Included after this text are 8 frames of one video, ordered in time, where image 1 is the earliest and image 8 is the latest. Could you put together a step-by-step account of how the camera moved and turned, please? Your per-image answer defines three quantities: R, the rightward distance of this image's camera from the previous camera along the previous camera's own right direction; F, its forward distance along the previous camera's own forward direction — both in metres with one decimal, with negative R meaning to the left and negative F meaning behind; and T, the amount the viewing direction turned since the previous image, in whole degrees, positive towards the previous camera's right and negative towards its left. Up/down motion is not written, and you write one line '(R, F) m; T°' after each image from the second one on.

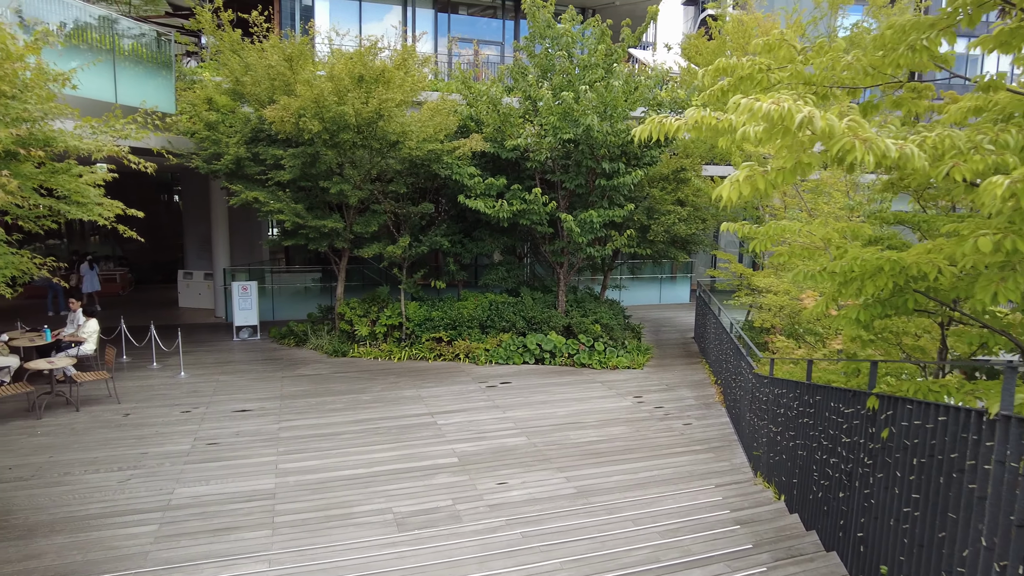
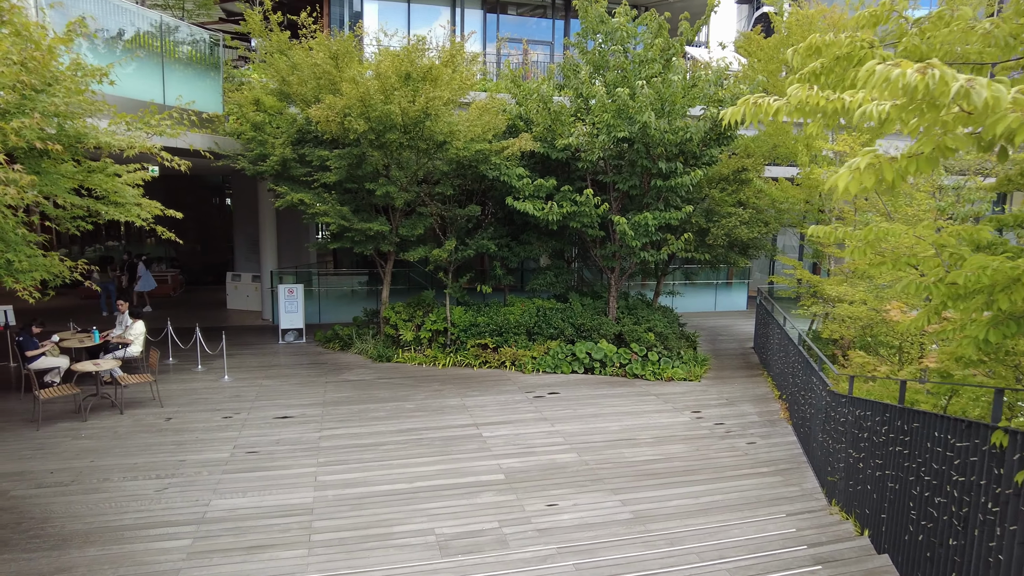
(-0.1, +0.5) m; -4°
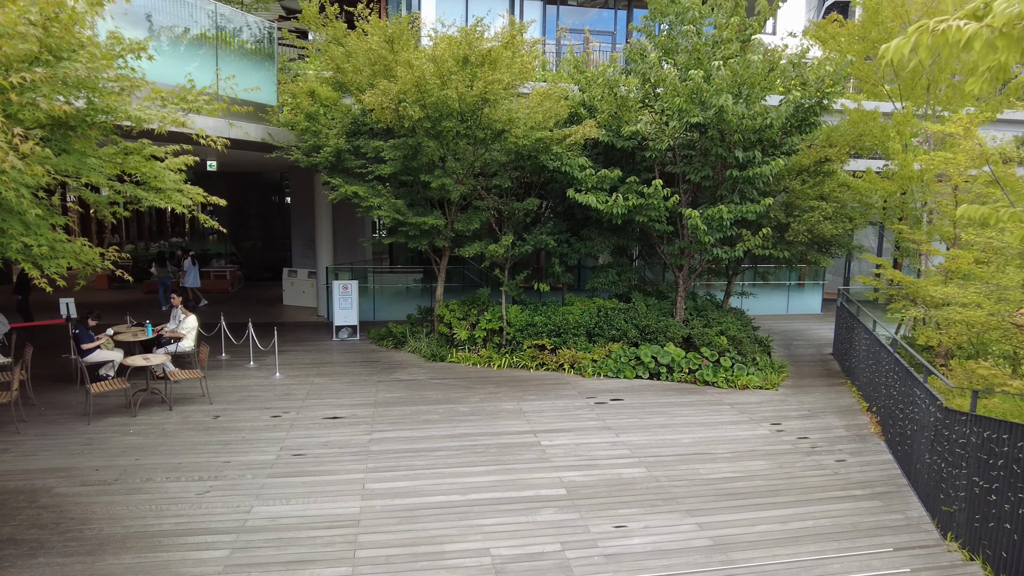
(-0.1, +0.7) m; -5°
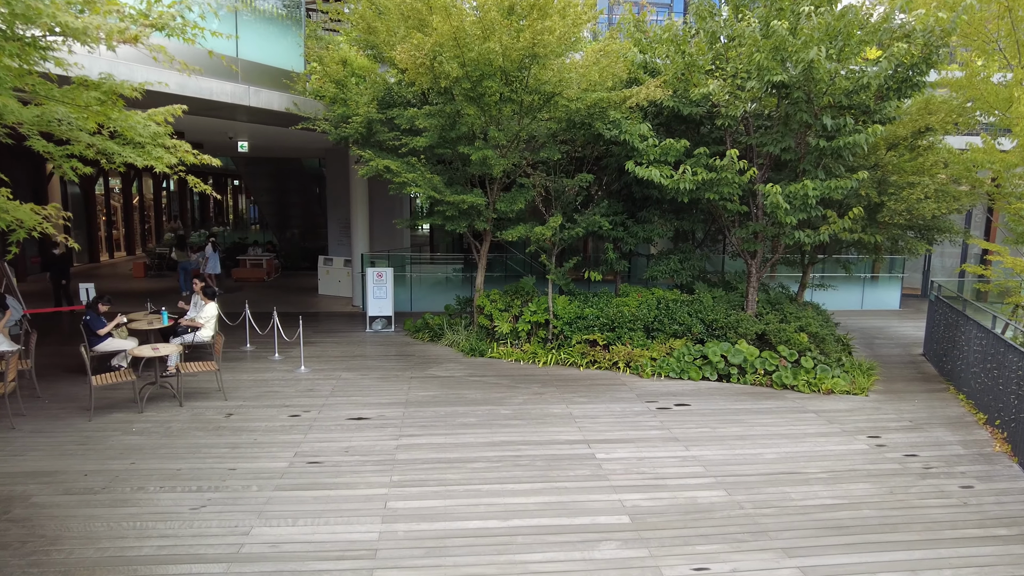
(-0.1, +1.2) m; -4°
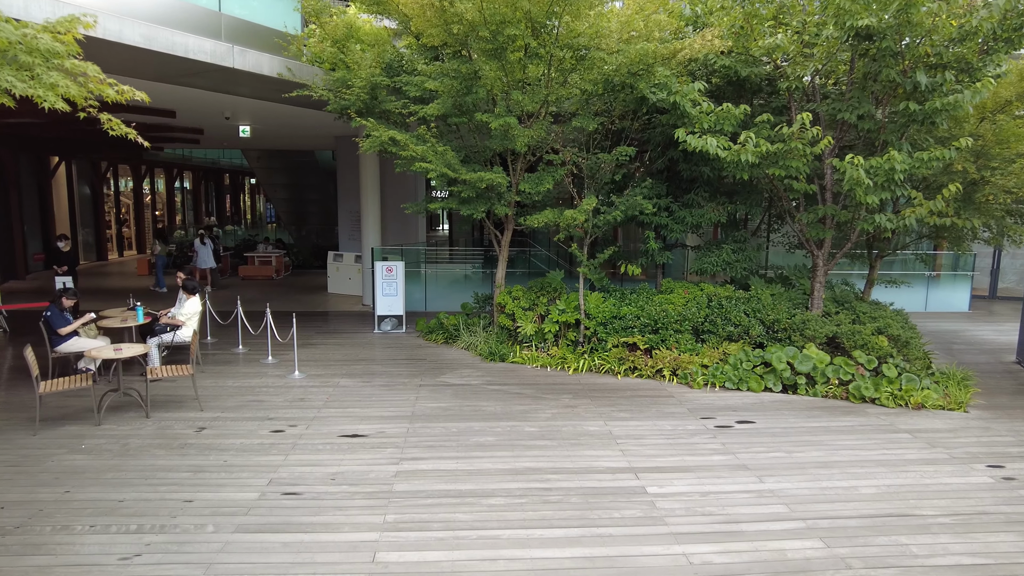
(-0.1, +1.5) m; -2°
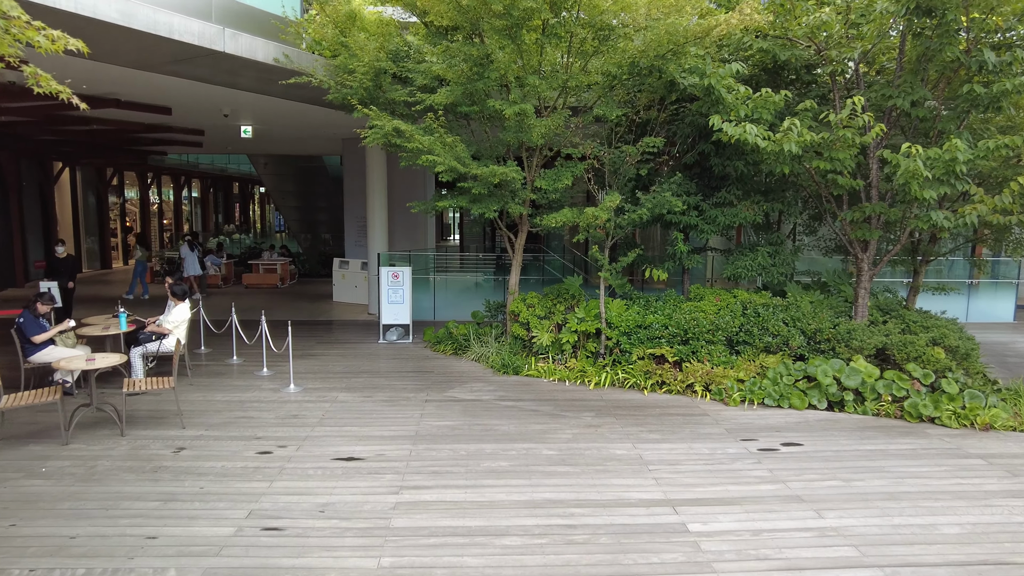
(0.0, +0.8) m; -1°
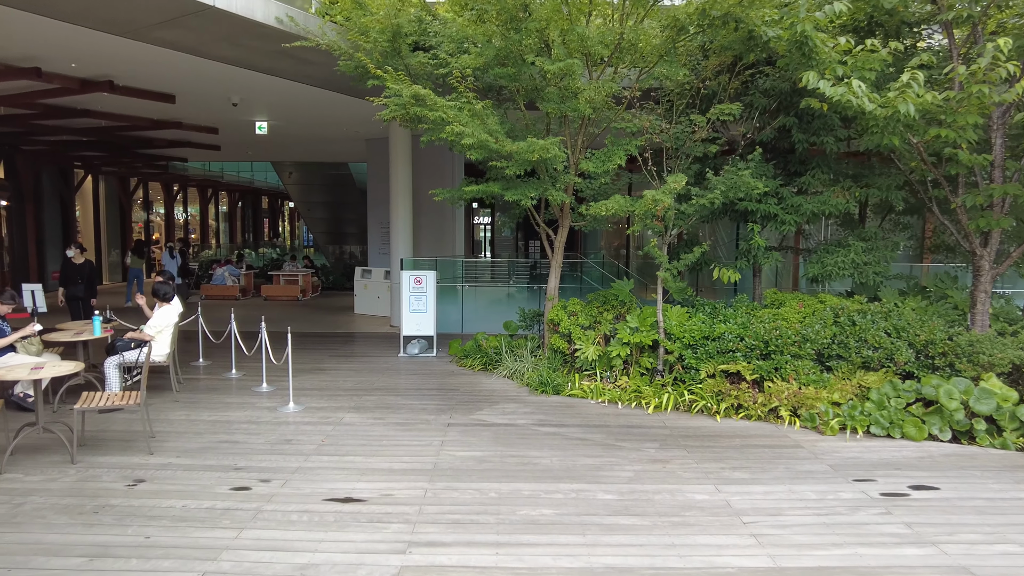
(-0.1, +1.4) m; -3°
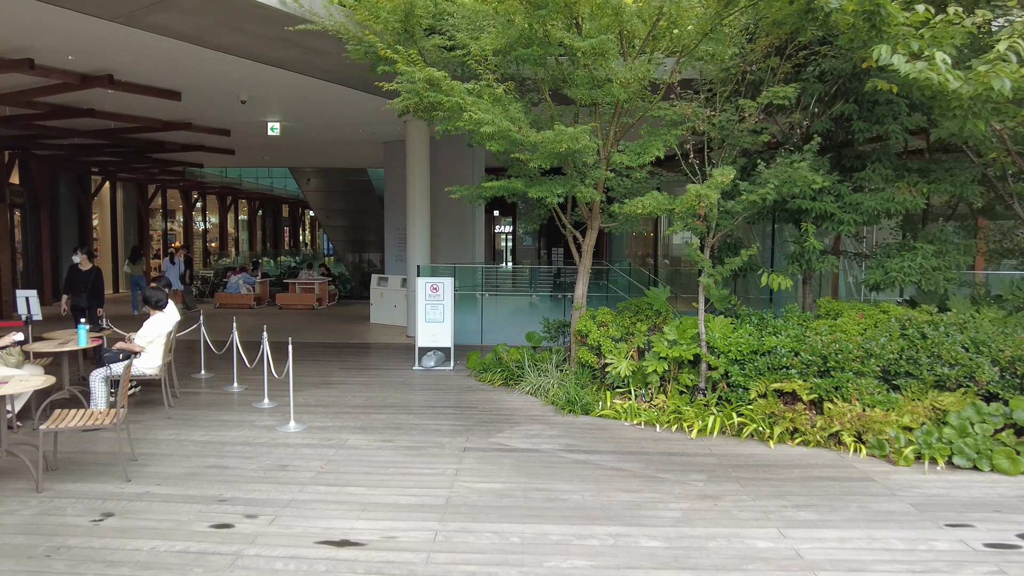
(0.0, +0.7) m; -2°
